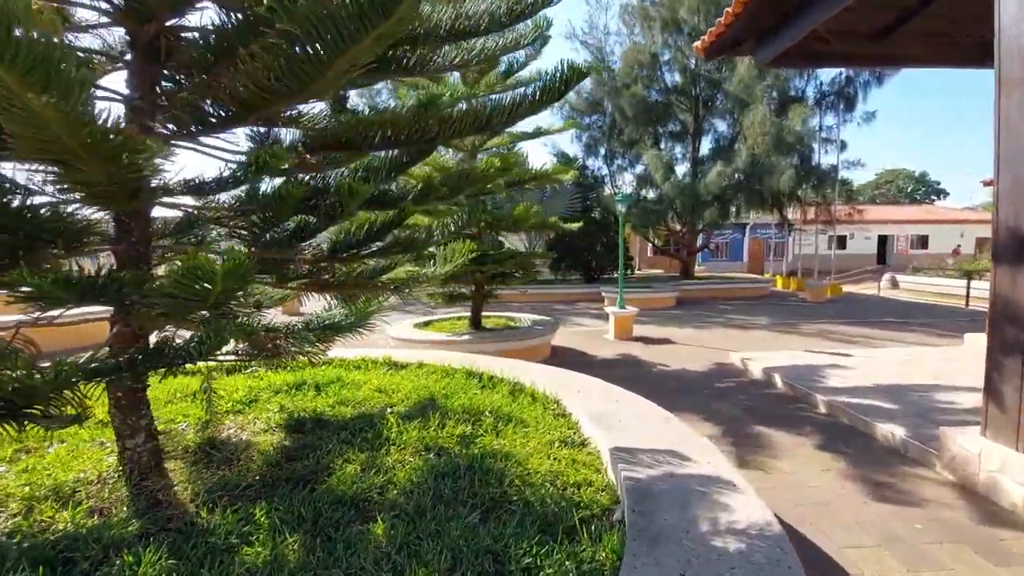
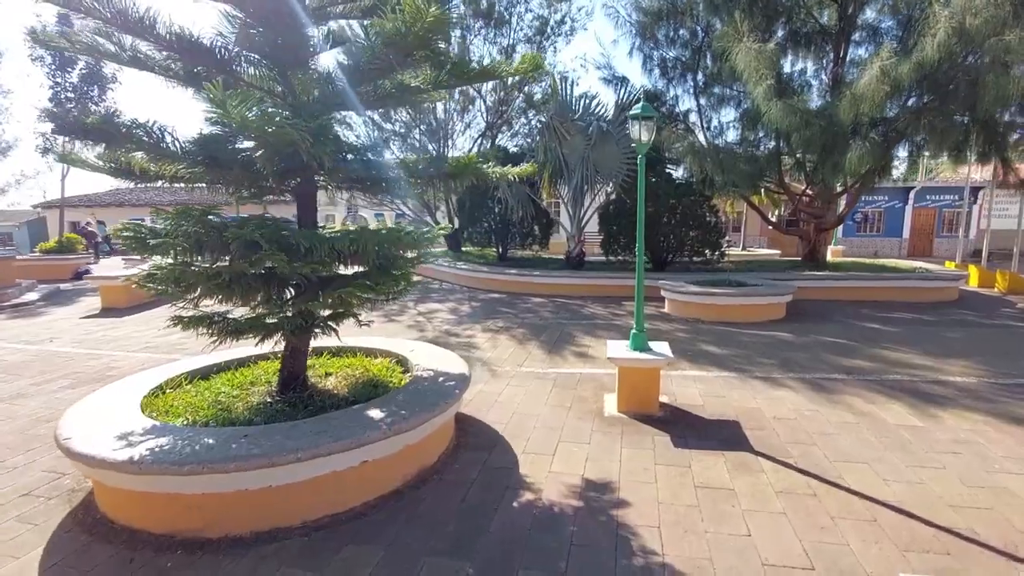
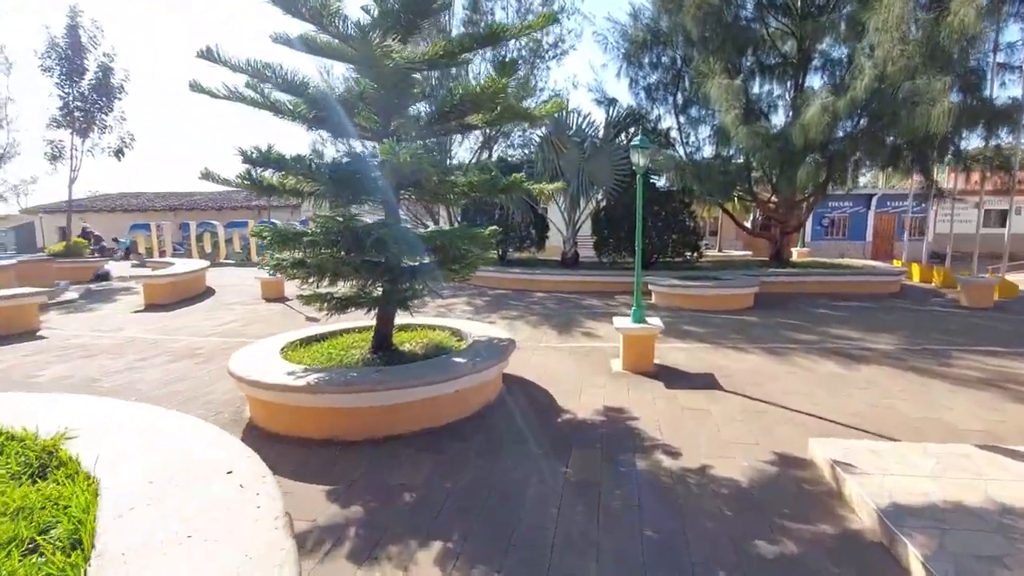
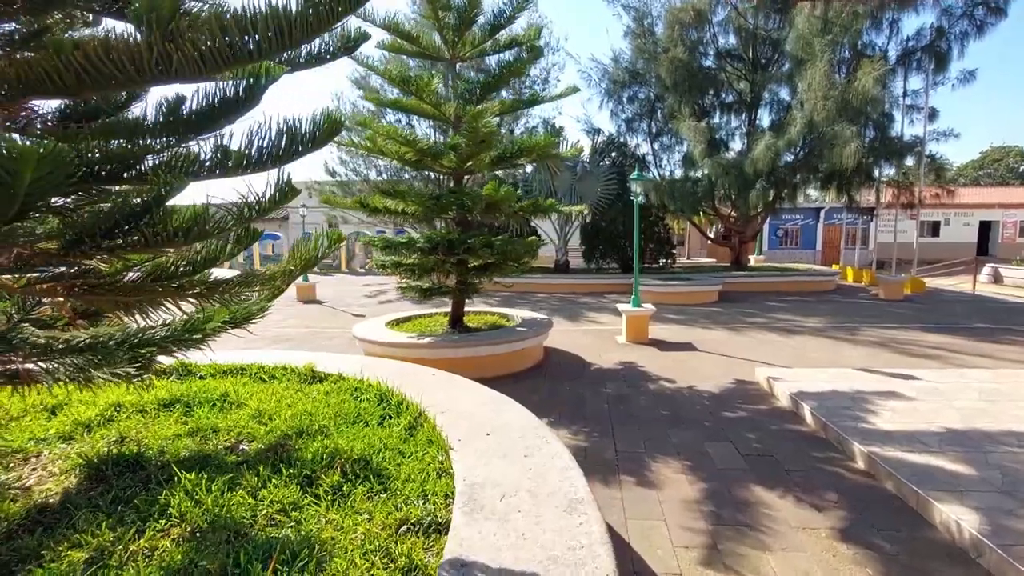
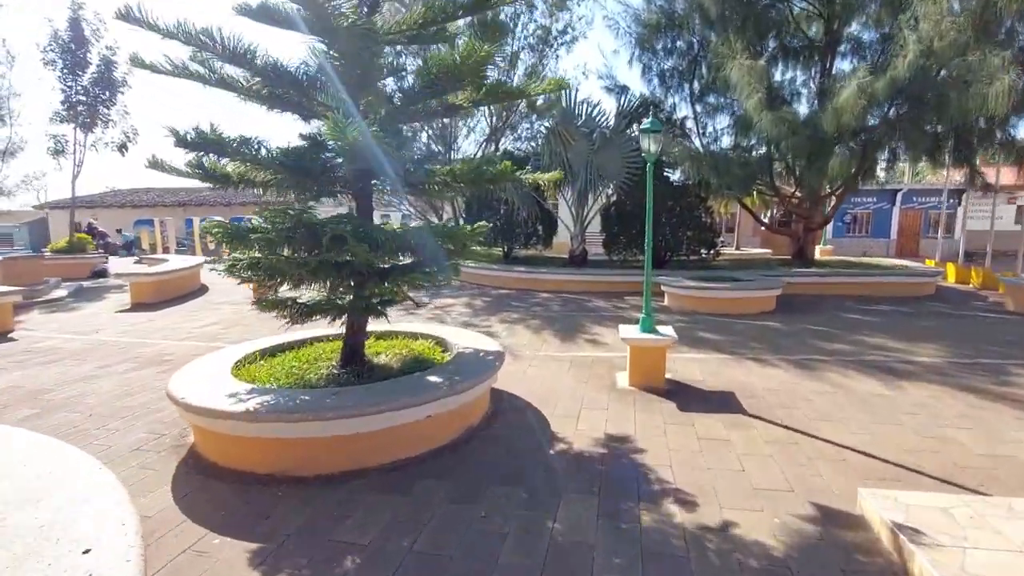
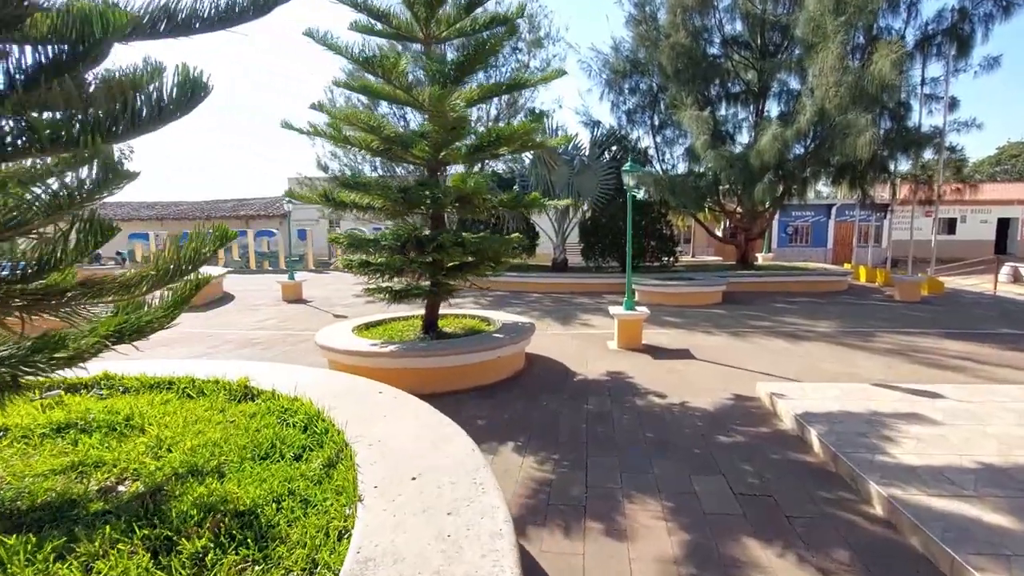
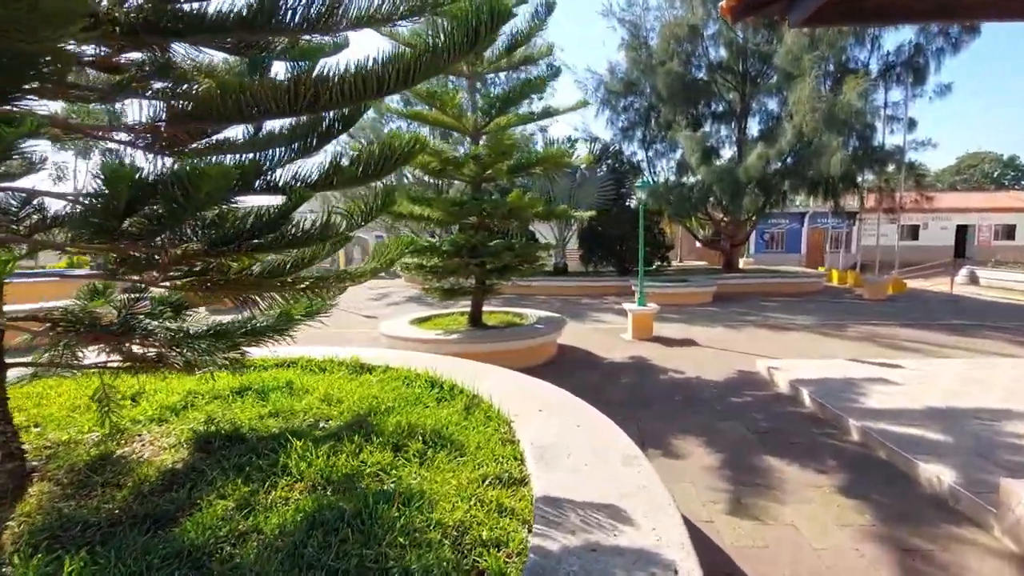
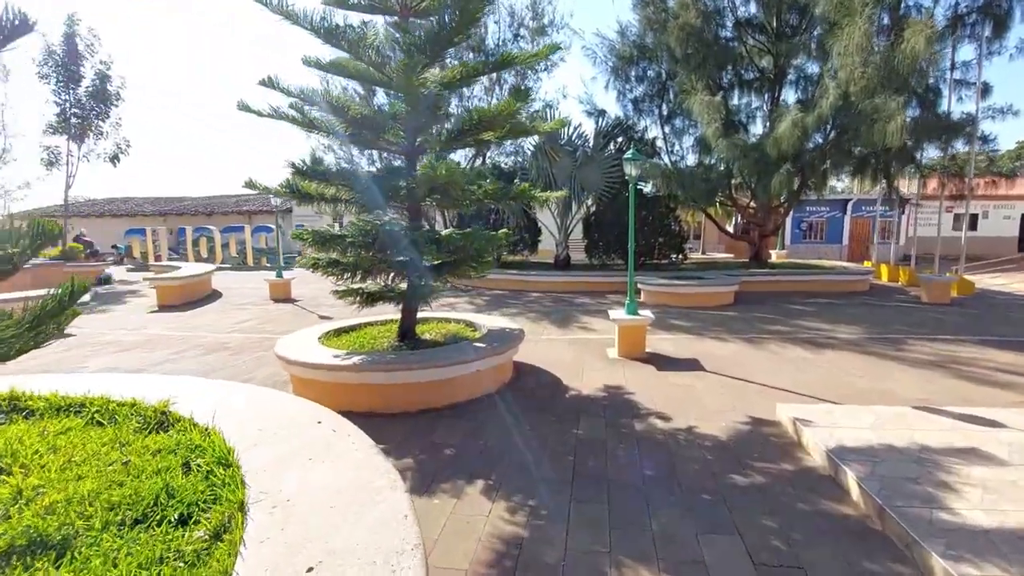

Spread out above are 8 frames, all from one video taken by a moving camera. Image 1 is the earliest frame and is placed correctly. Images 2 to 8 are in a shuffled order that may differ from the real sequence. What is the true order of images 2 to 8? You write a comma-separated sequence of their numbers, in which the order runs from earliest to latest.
7, 4, 6, 8, 3, 5, 2
